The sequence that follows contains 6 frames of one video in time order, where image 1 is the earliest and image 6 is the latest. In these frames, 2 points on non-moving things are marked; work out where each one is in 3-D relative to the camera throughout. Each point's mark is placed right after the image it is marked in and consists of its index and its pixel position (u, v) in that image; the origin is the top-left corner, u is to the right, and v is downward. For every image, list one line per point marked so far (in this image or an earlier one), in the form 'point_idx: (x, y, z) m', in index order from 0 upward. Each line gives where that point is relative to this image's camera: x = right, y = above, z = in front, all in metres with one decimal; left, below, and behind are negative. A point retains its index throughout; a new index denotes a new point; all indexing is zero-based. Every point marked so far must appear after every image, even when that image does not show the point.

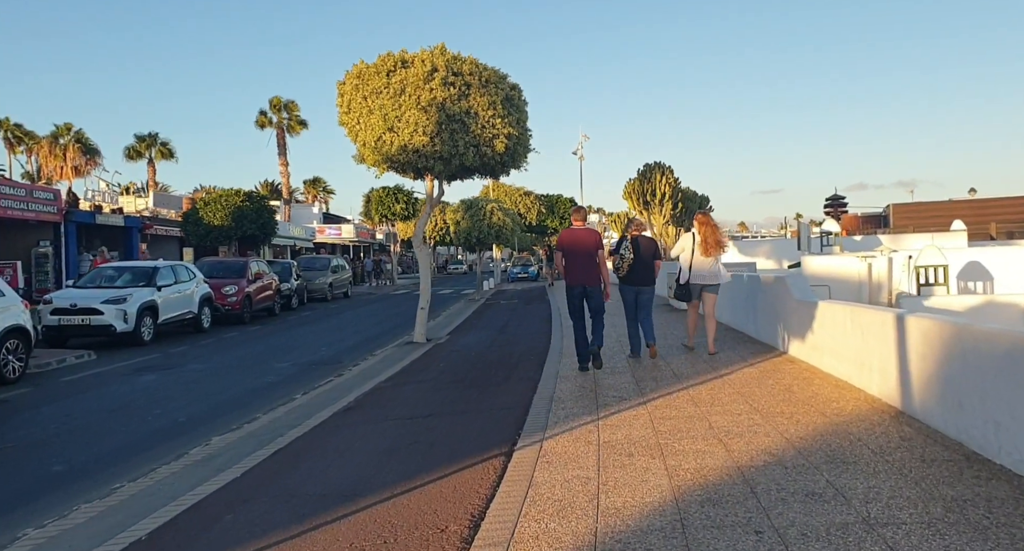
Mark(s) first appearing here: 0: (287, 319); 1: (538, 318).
0: (-6.4, -1.3, +19.5) m
1: (+0.5, -1.0, +15.5) m
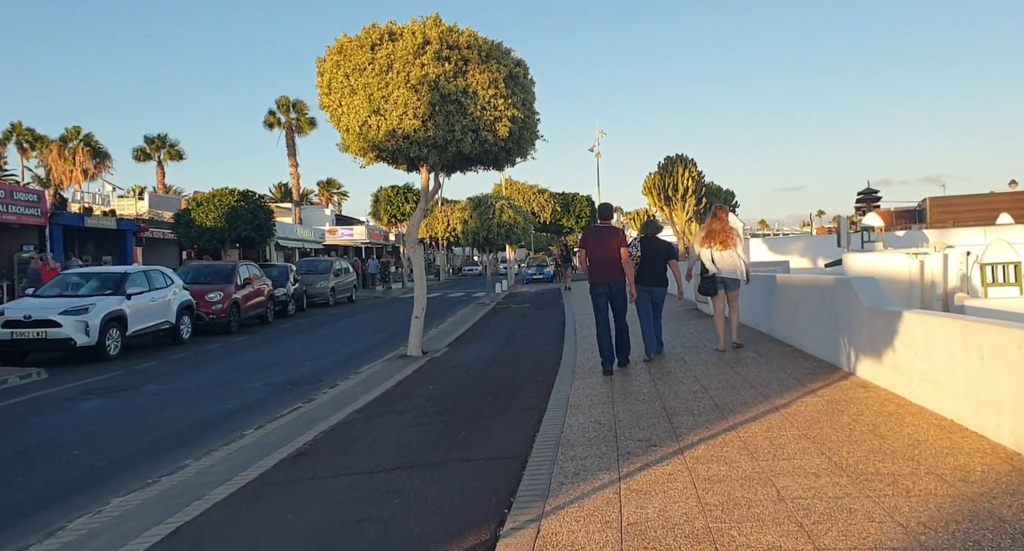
0: (-6.1, -1.4, +18.1) m
1: (+0.7, -1.0, +13.9) m
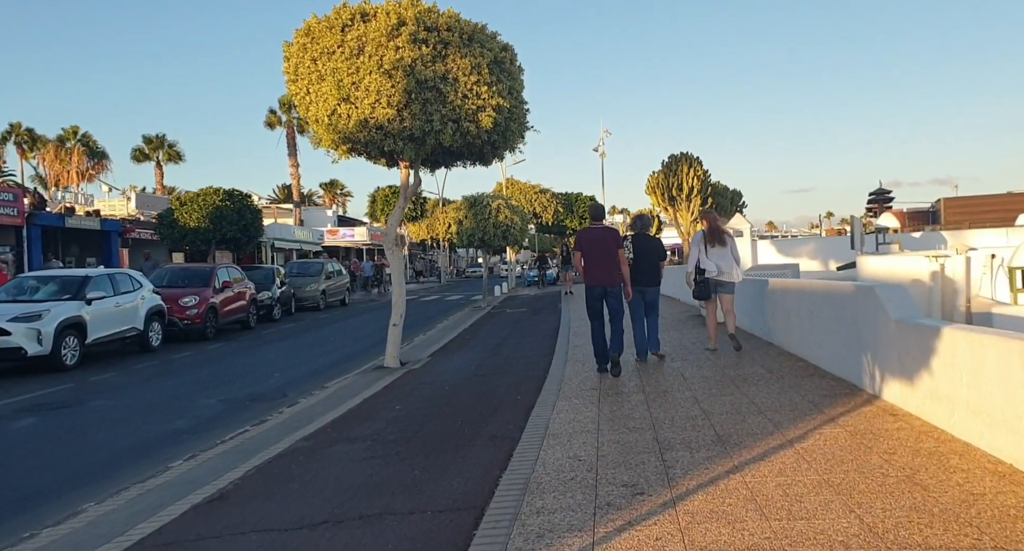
0: (-6.3, -1.5, +17.2) m
1: (+0.6, -1.1, +13.0) m
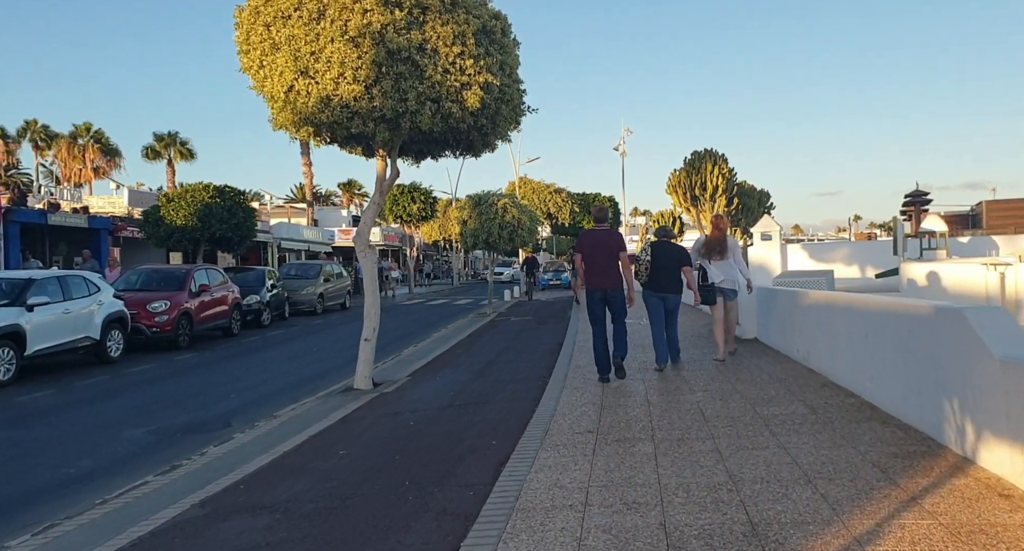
0: (-6.2, -1.5, +15.9) m
1: (+0.5, -1.2, +11.5) m
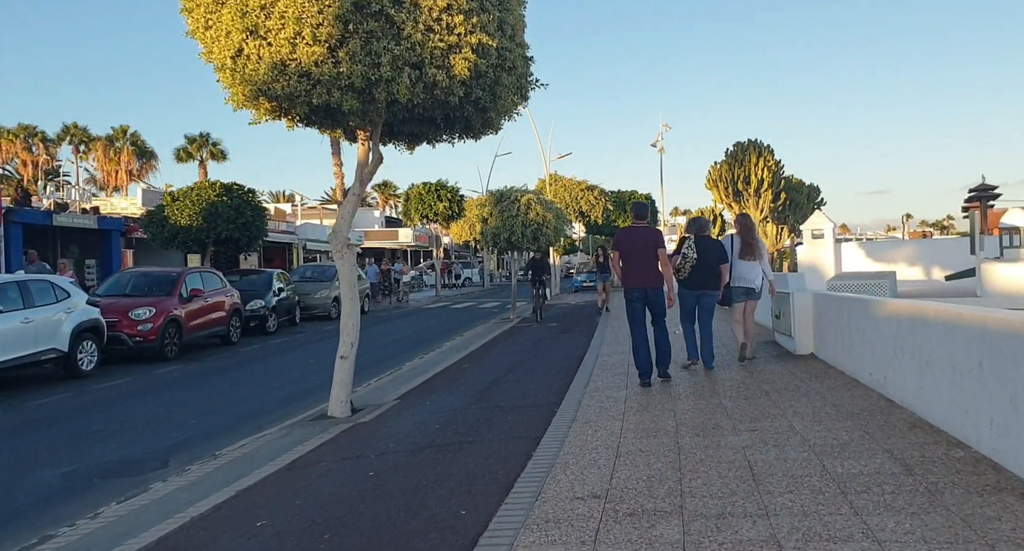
0: (-5.7, -1.6, +14.7) m
1: (+0.7, -1.3, +9.9) m
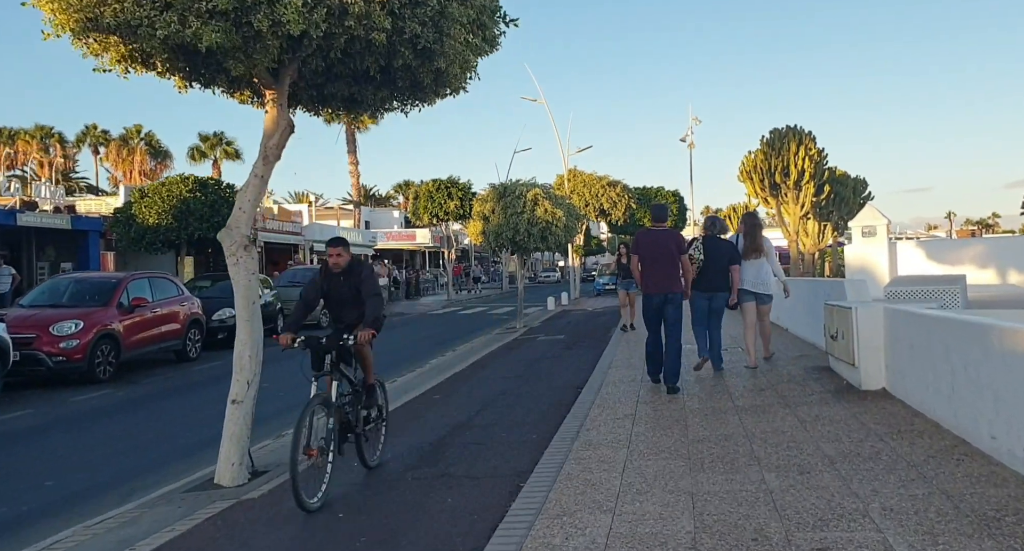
0: (-5.8, -1.7, +12.8) m
1: (+0.5, -1.4, +7.8) m
